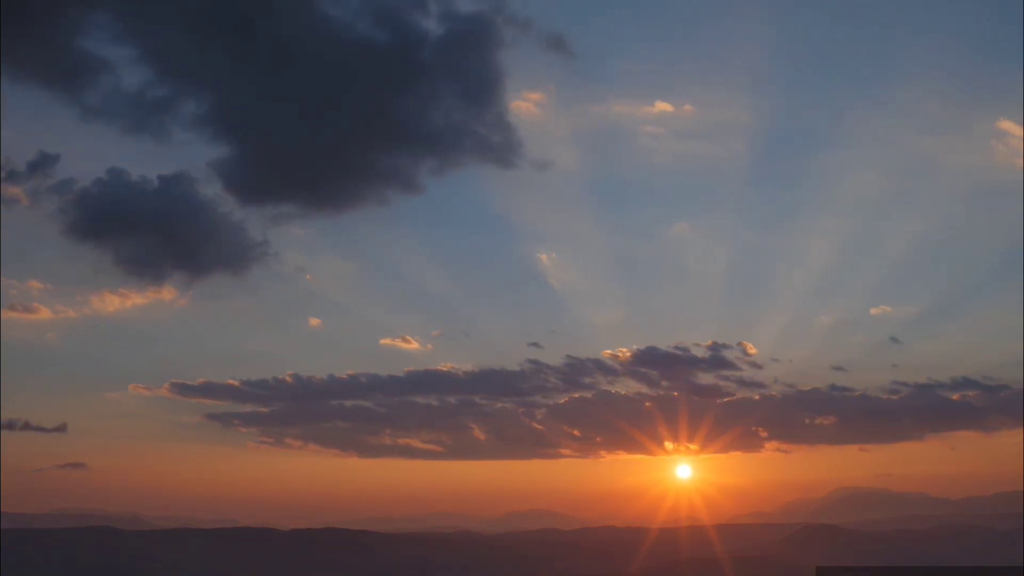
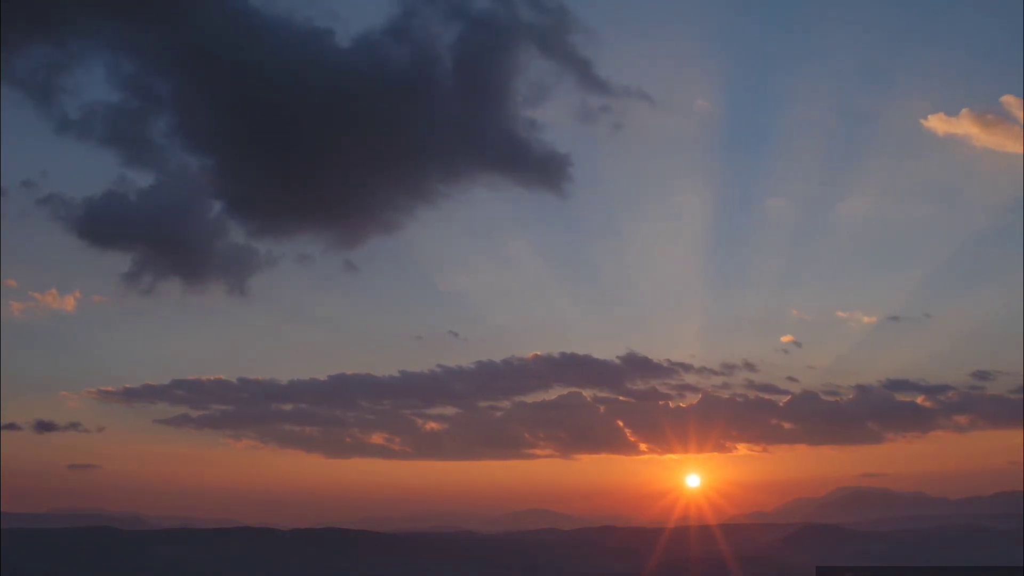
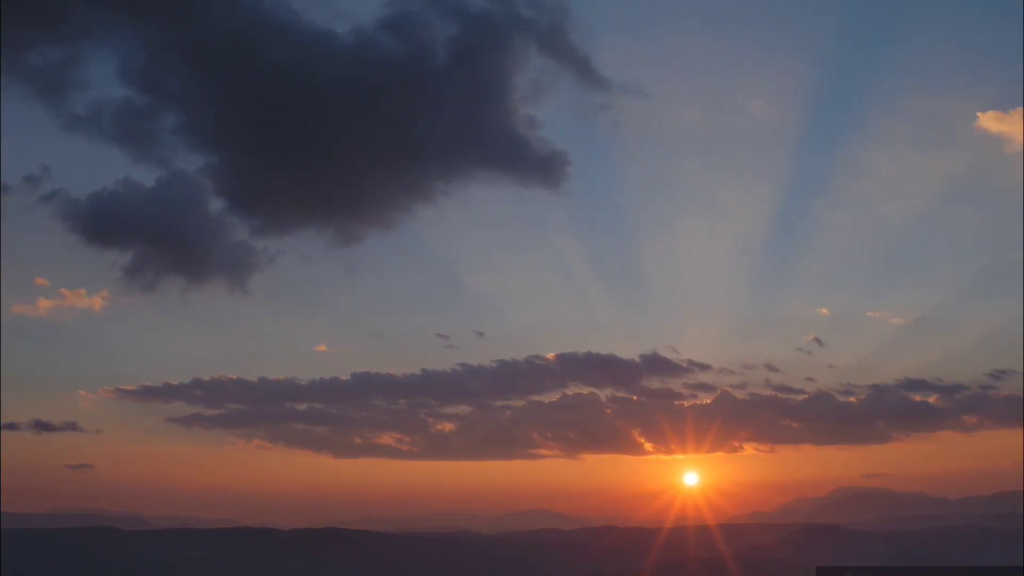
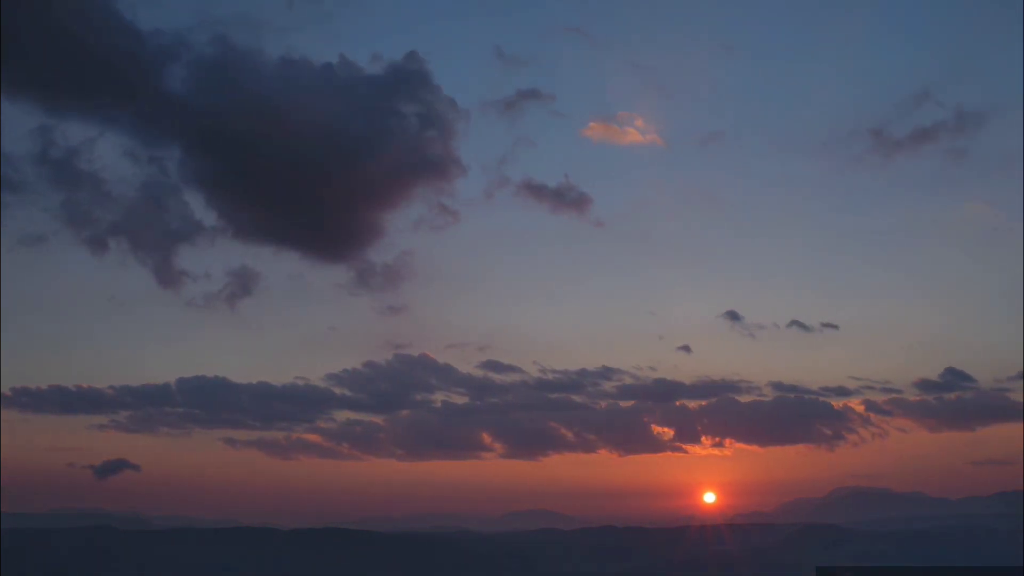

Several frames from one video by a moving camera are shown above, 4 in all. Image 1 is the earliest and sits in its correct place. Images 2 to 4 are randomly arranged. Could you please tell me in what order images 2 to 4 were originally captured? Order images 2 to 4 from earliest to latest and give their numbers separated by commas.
3, 2, 4
